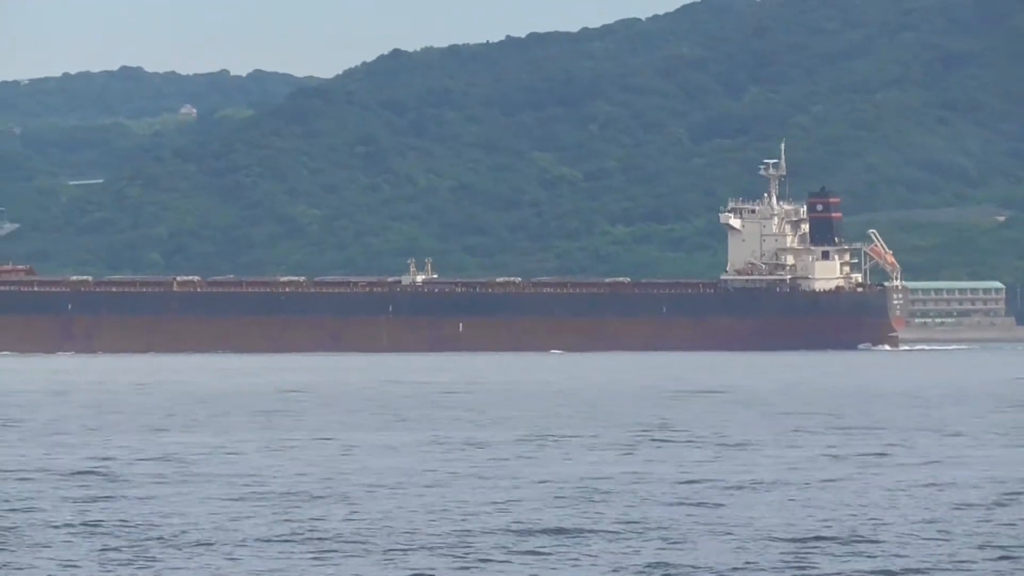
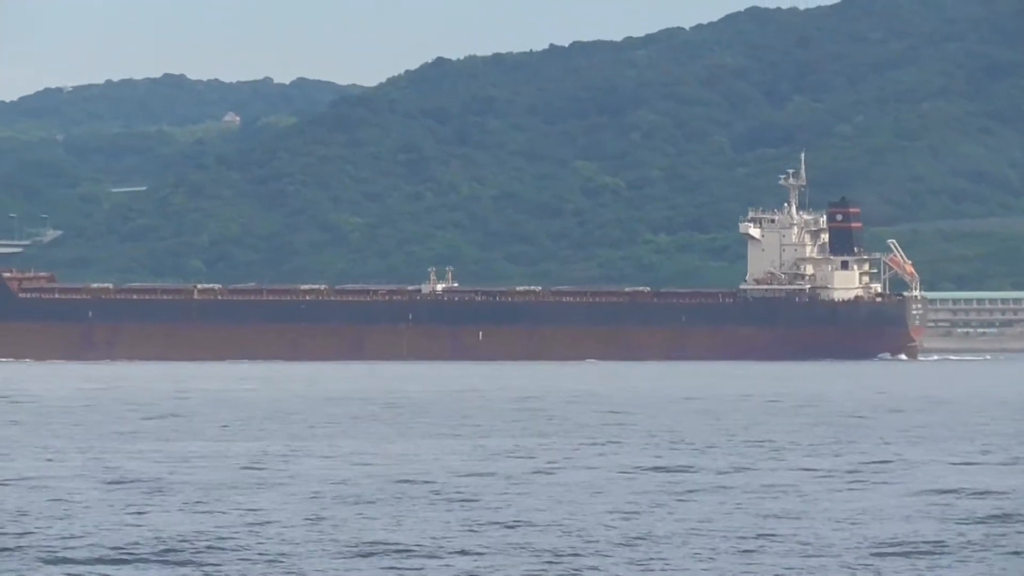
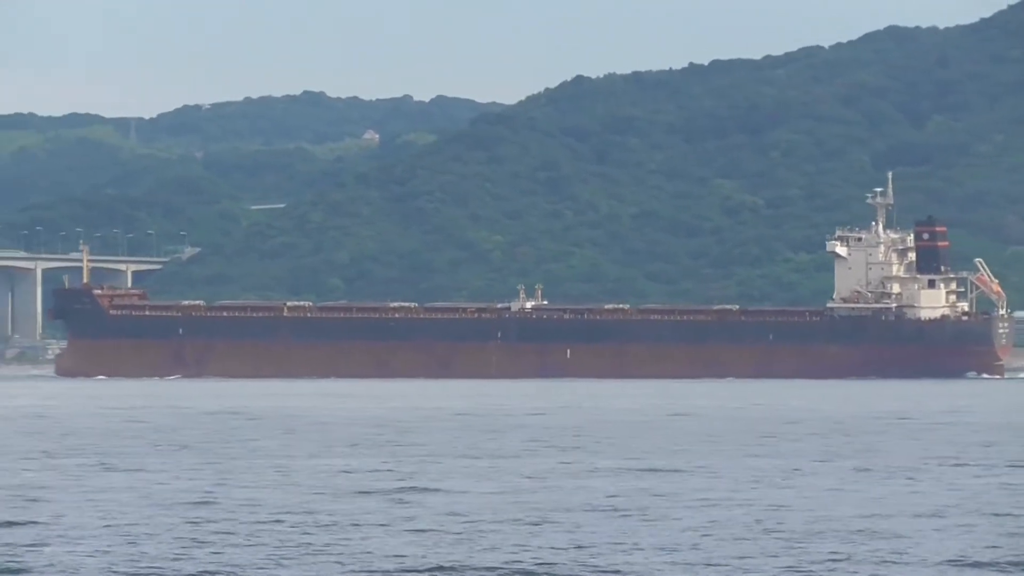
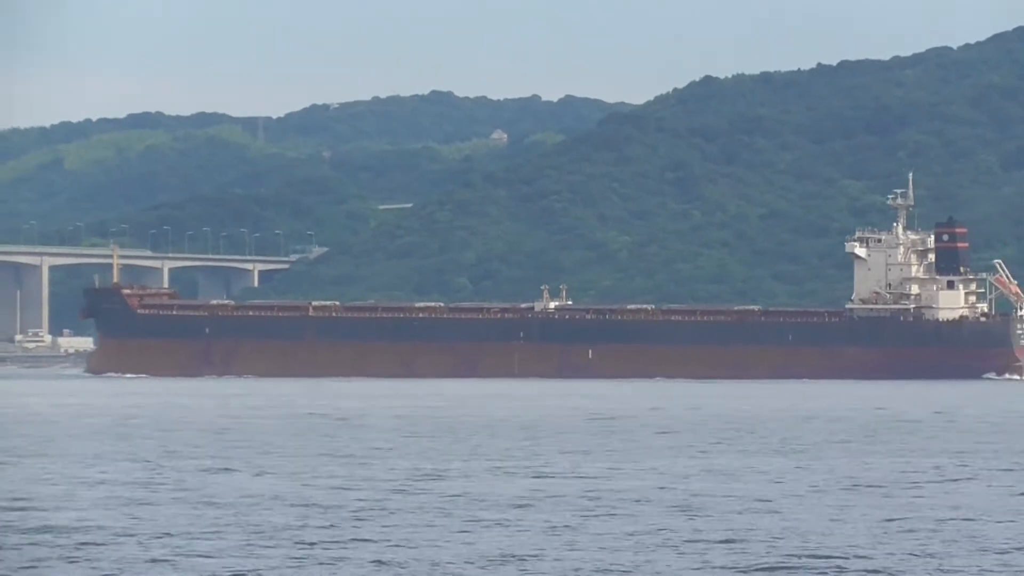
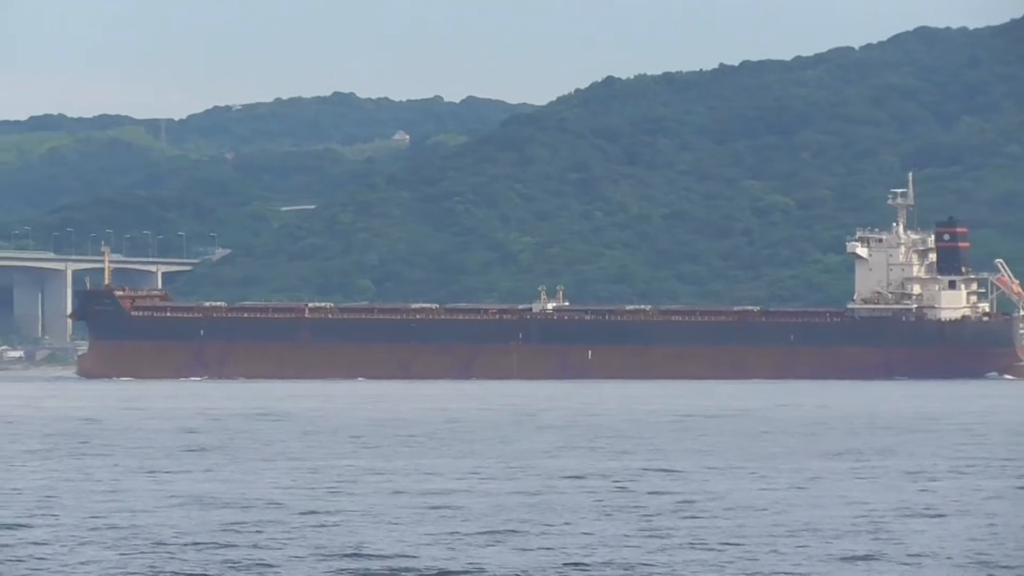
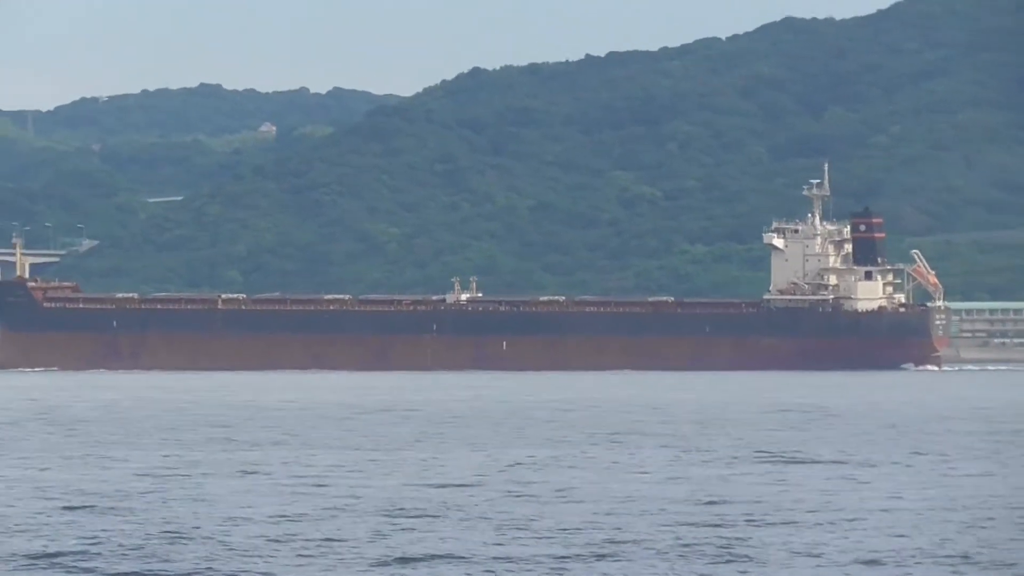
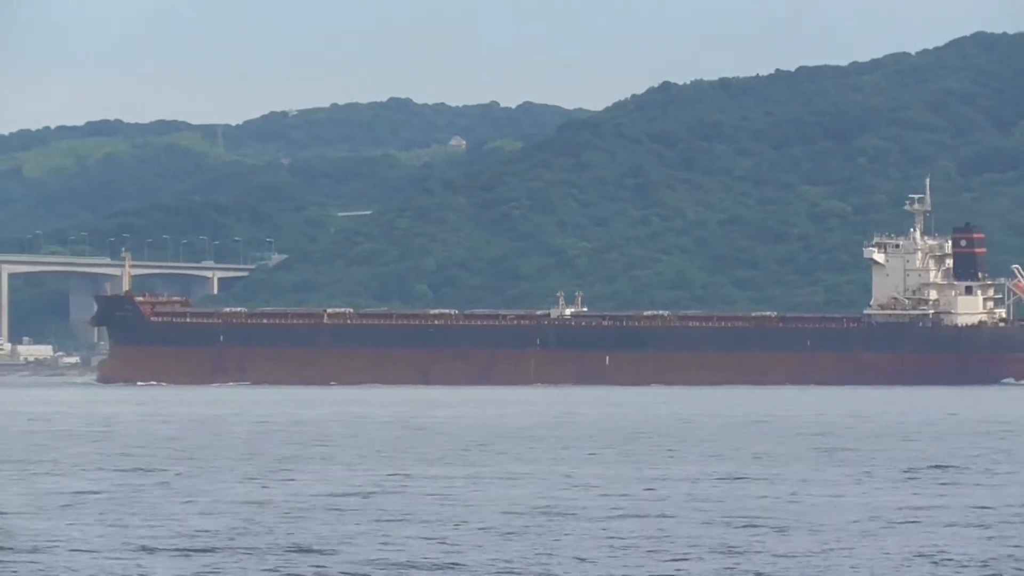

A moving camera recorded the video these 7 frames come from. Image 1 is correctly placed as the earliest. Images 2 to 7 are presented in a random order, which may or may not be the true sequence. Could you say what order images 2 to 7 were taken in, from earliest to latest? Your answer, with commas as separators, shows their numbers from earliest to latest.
2, 6, 3, 5, 7, 4
